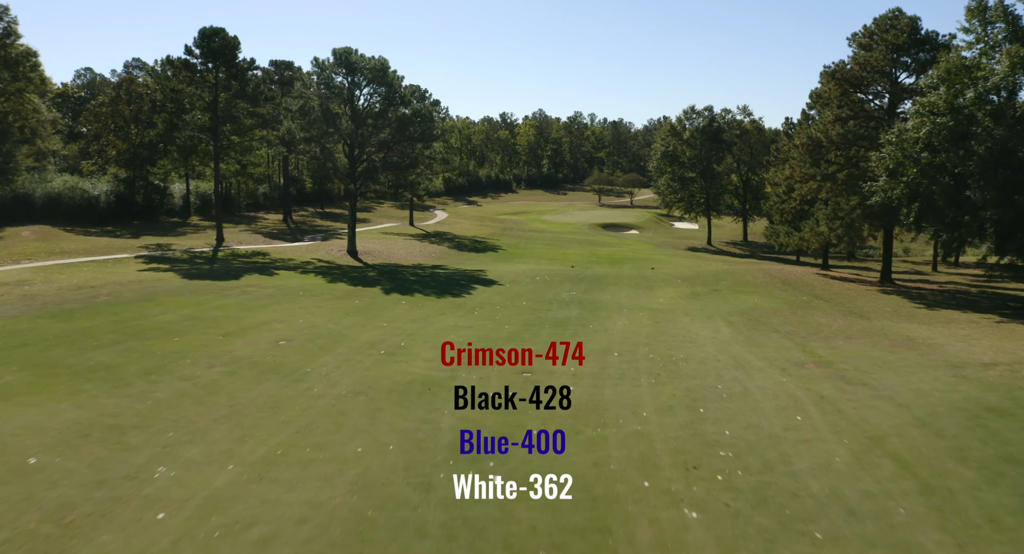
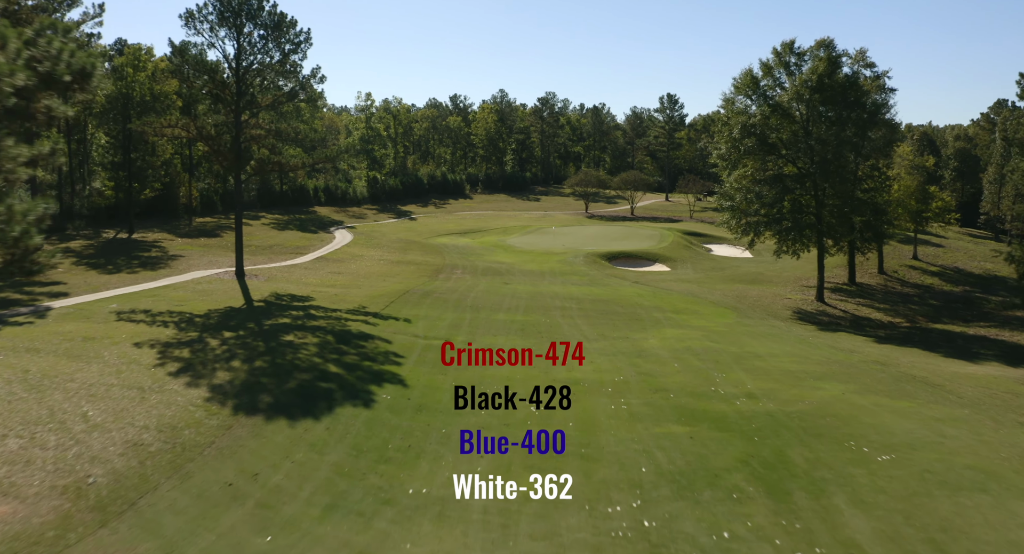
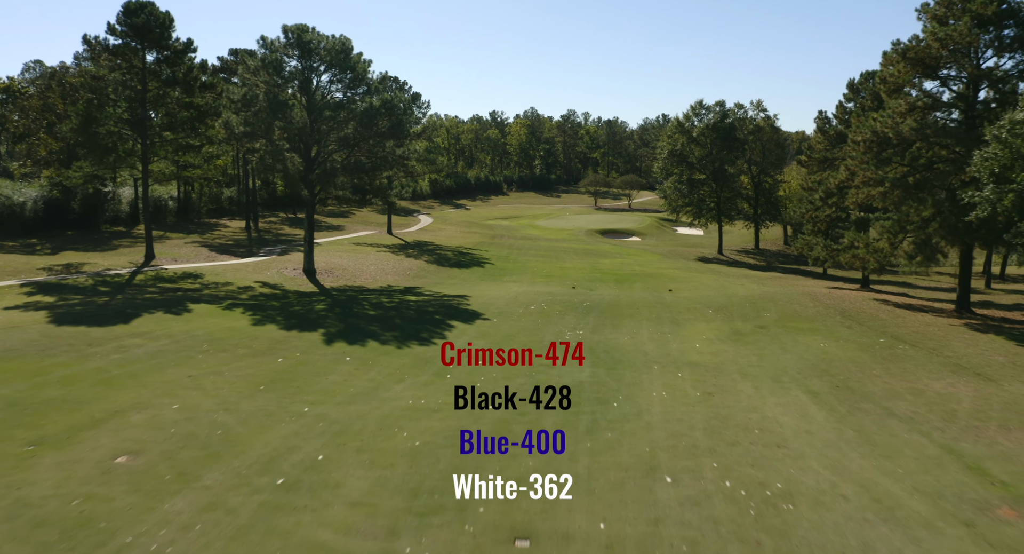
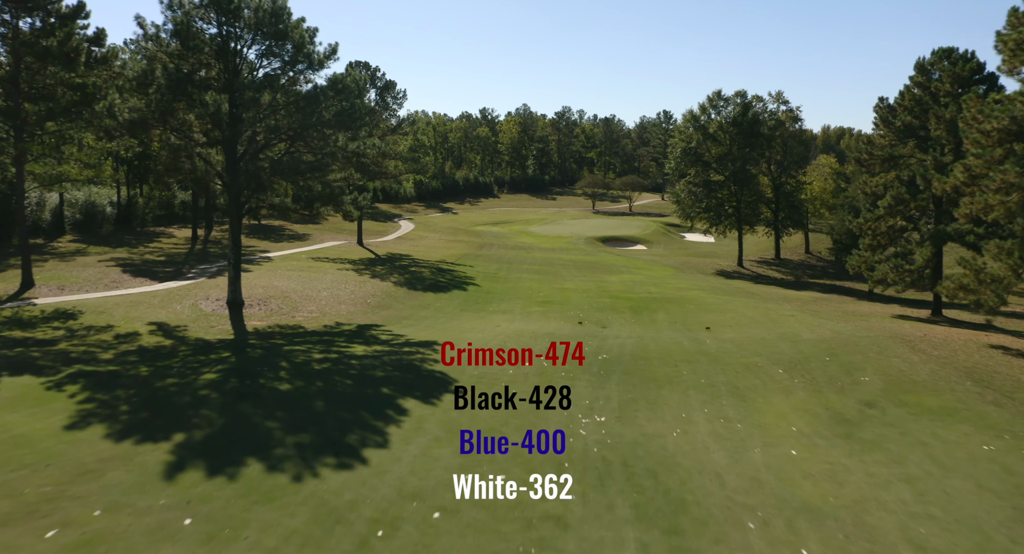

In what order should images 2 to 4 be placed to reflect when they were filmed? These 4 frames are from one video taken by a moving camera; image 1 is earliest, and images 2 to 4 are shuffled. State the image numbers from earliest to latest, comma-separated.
3, 4, 2
